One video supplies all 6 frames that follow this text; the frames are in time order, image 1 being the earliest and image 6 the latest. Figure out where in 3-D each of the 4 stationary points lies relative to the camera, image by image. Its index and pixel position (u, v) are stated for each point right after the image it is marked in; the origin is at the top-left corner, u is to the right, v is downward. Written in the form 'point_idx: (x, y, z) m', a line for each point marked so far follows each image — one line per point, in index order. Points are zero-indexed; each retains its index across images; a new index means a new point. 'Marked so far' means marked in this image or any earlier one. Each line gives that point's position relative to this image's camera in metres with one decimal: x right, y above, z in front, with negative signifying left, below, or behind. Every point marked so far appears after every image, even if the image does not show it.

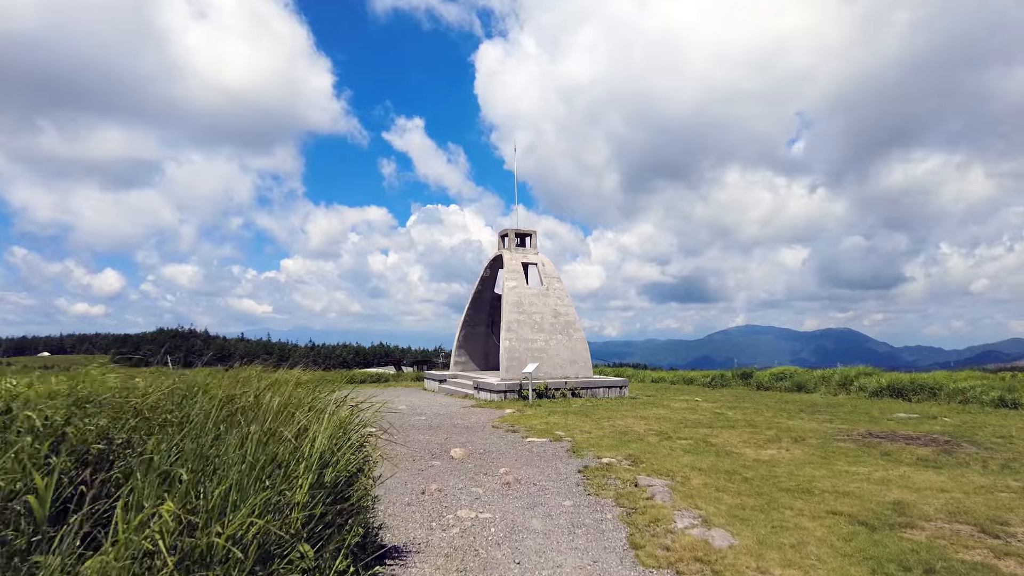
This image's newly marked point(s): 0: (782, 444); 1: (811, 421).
0: (+3.5, -2.0, +8.2) m
1: (+5.0, -2.2, +10.7) m
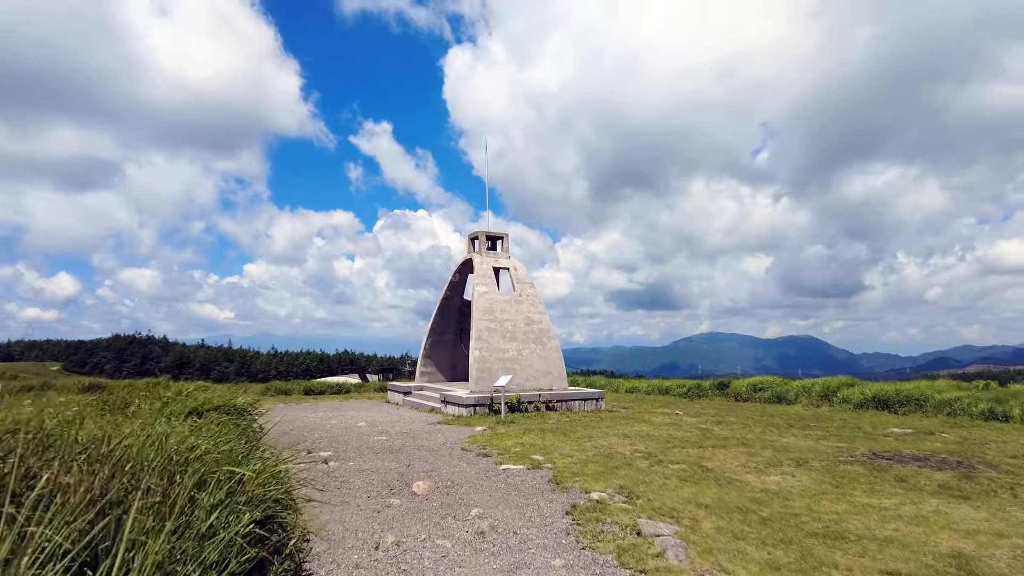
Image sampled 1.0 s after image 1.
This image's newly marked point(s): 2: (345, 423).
0: (+3.1, -2.1, +7.4) m
1: (+4.6, -2.3, +9.9) m
2: (-3.2, -2.6, +12.0) m
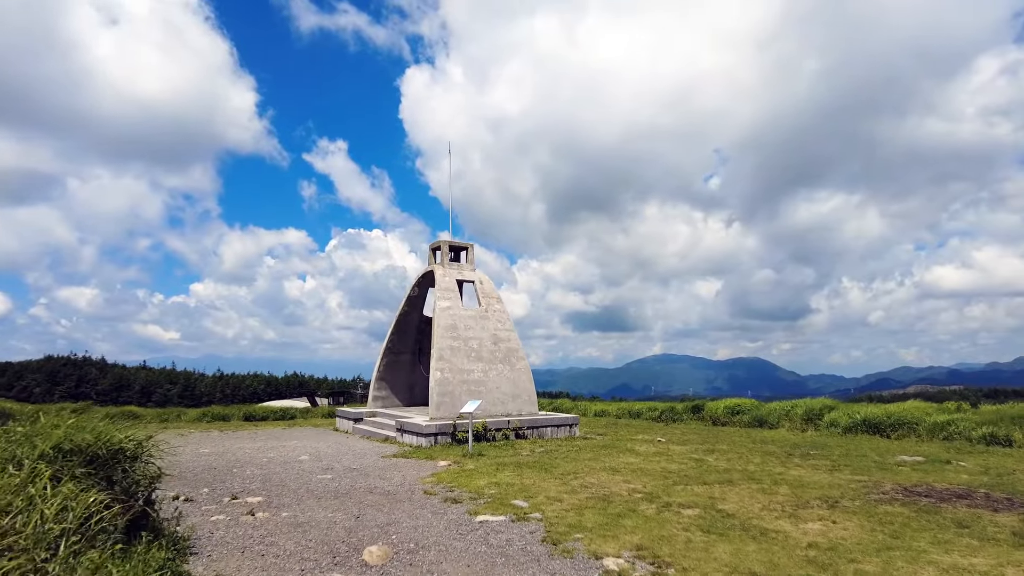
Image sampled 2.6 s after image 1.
0: (+2.9, -2.1, +6.1) m
1: (+4.1, -2.5, +8.8) m
2: (-3.7, -2.7, +10.3) m
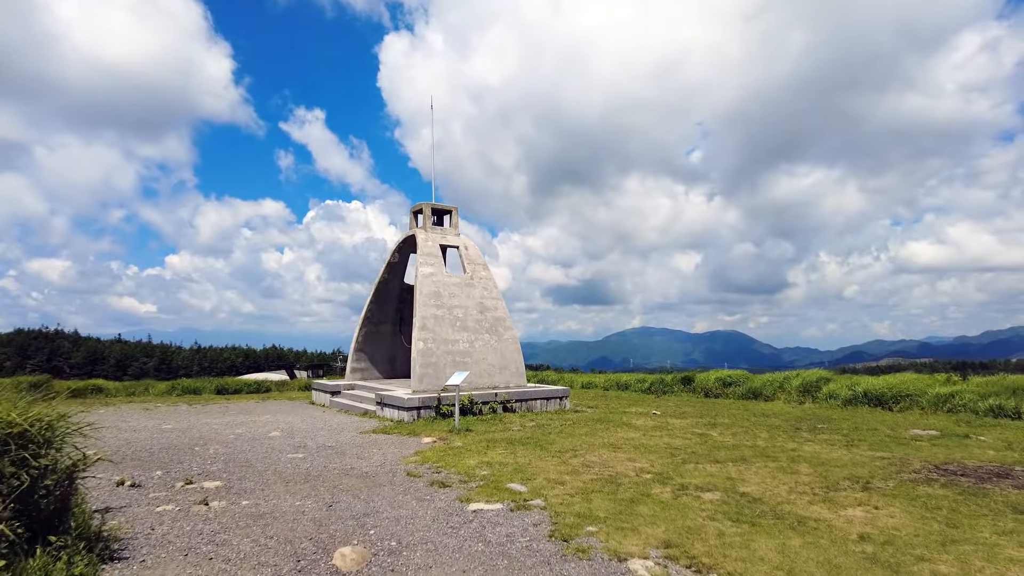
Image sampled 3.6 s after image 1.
0: (+2.9, -1.8, +5.4) m
1: (+4.0, -2.0, +8.2) m
2: (-3.9, -2.2, +9.4) m
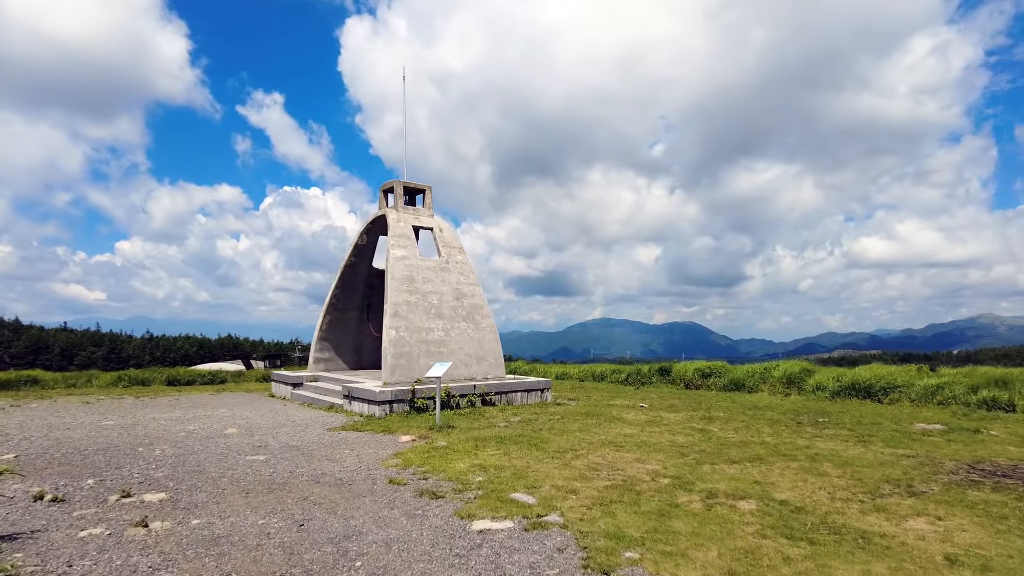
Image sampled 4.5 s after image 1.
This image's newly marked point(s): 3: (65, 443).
0: (+2.9, -1.6, +4.8) m
1: (+3.9, -1.8, +7.6) m
2: (-4.0, -1.9, +8.4) m
3: (-5.1, -1.8, +7.2) m
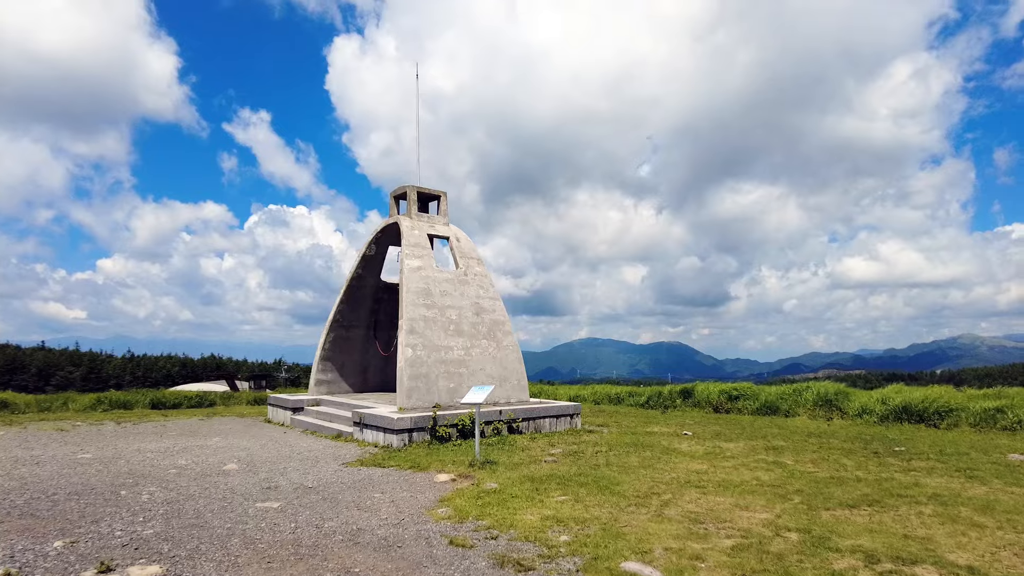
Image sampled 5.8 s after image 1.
0: (+3.5, -1.6, +3.7) m
1: (+4.5, -2.0, +6.5) m
2: (-3.5, -2.0, +7.1) m
3: (-4.5, -1.8, +6.0) m
